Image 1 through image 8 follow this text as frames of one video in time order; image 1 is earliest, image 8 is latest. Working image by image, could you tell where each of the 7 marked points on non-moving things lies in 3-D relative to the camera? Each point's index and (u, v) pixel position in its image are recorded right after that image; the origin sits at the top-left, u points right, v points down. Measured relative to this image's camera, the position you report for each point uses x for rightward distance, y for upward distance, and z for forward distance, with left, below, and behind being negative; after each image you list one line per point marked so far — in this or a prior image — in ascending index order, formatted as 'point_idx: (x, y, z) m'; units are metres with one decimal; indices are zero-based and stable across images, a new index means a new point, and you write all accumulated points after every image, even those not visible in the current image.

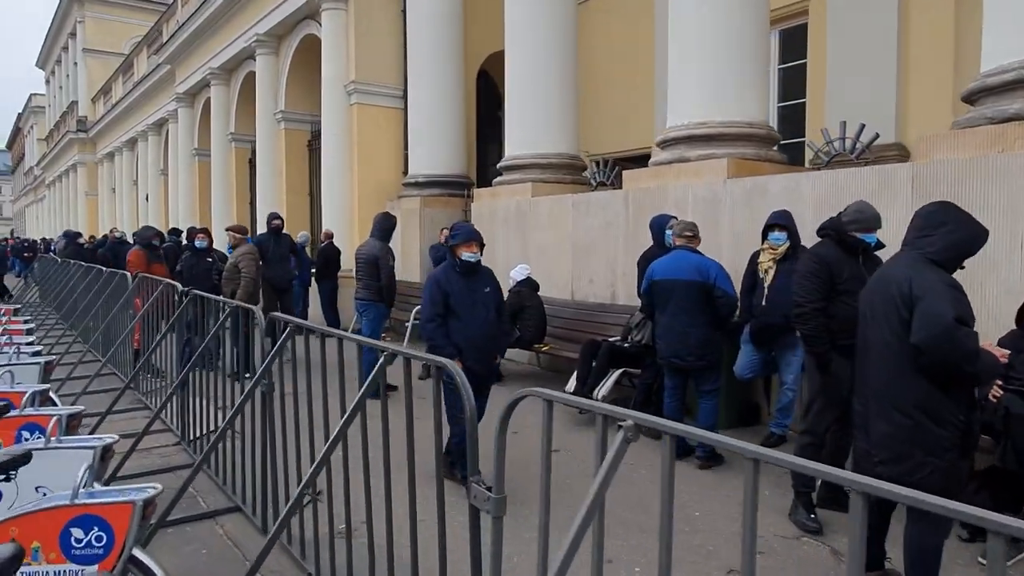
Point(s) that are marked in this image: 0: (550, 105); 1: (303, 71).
0: (+0.5, +2.3, +9.1) m
1: (-4.3, +4.4, +14.4) m
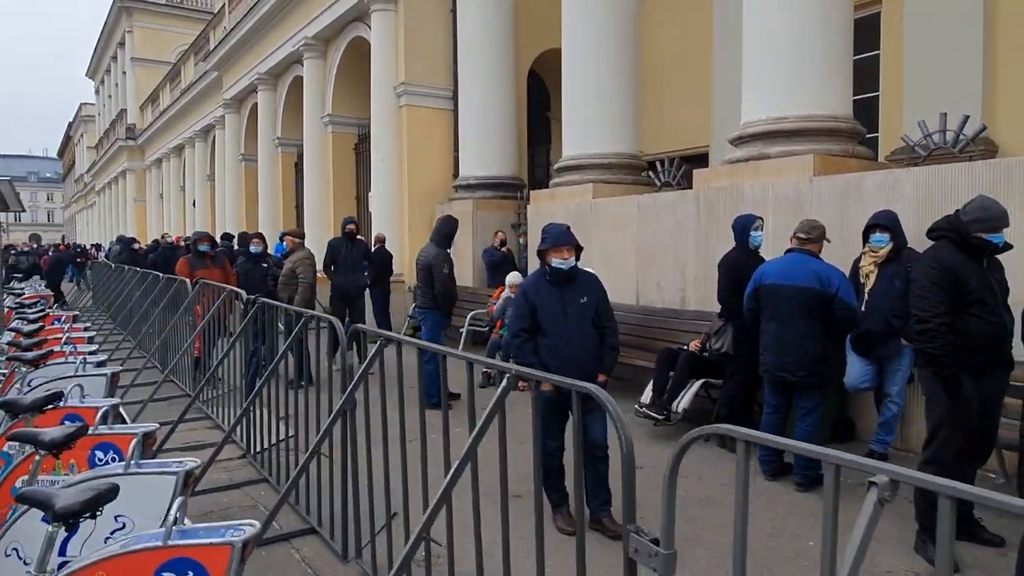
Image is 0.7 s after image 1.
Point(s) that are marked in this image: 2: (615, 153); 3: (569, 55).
0: (+1.2, +2.3, +8.8) m
1: (-3.3, +4.4, +14.3) m
2: (+1.3, +1.7, +8.7) m
3: (+0.8, +3.0, +9.0) m
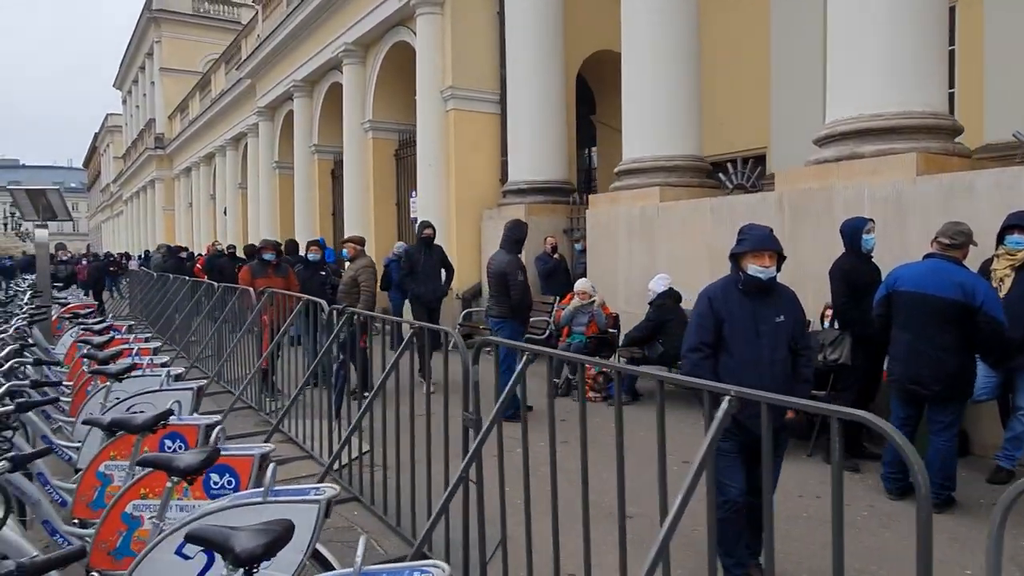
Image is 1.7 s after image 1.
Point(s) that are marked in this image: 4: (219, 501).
0: (+2.0, +2.2, +8.5) m
1: (-2.4, +4.2, +14.2) m
2: (+2.0, +1.6, +8.4) m
3: (+1.5, +2.9, +8.7) m
4: (-1.0, -0.8, +2.6) m
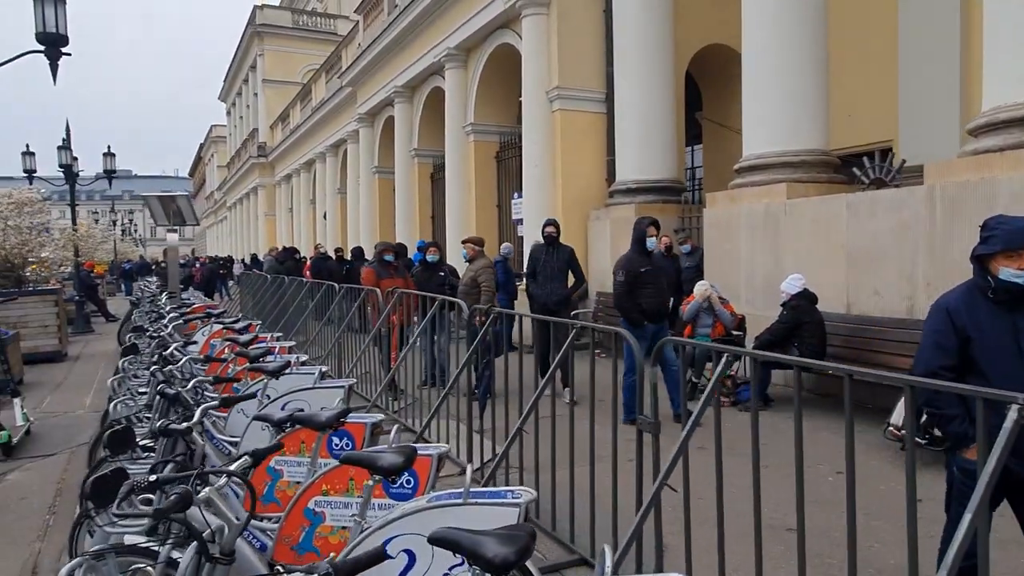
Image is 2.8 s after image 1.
0: (+3.3, +2.2, +8.1) m
1: (-0.4, +4.2, +14.3) m
2: (+3.4, +1.6, +8.0) m
3: (+2.9, +2.9, +8.4) m
4: (-0.3, -0.8, +2.6) m
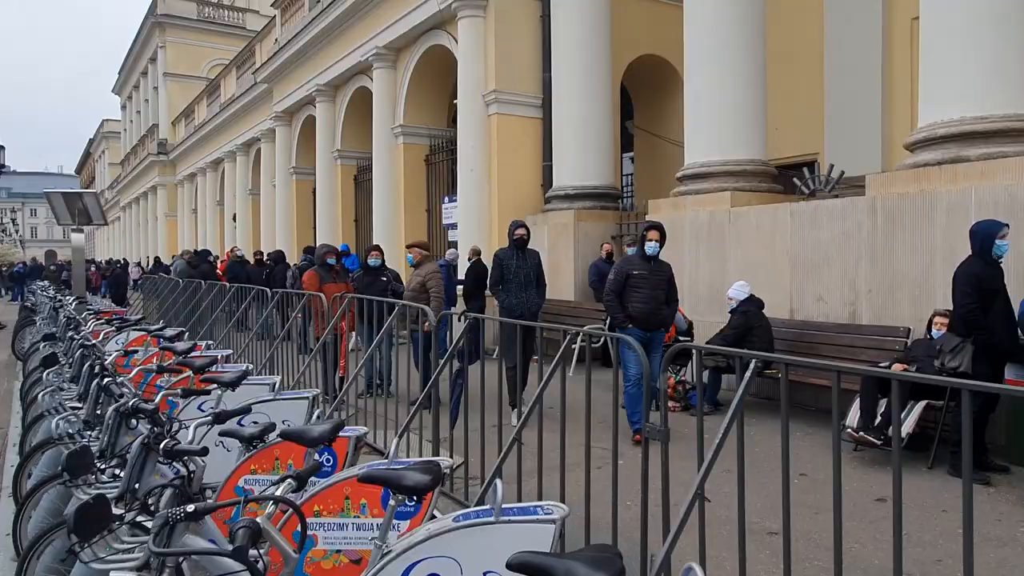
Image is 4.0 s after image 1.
0: (+2.7, +2.1, +8.4) m
1: (-1.8, +4.1, +14.0) m
2: (+2.8, +1.5, +8.3) m
3: (+2.2, +2.9, +8.6) m
4: (-0.2, -0.8, +2.4) m
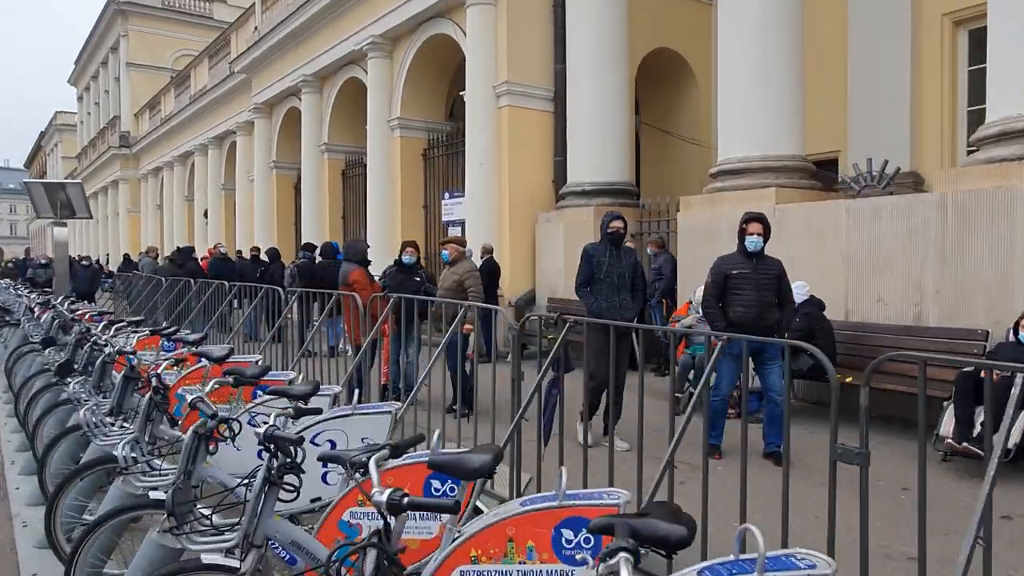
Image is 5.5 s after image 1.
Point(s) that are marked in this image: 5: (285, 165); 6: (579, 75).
0: (+3.1, +2.1, +8.1) m
1: (-1.7, +4.1, +13.4) m
2: (+3.1, +1.5, +8.0) m
3: (+2.6, +2.8, +8.3) m
4: (+0.4, -0.8, +1.9) m
5: (-6.3, +3.4, +19.5) m
6: (+1.0, +3.1, +10.3) m
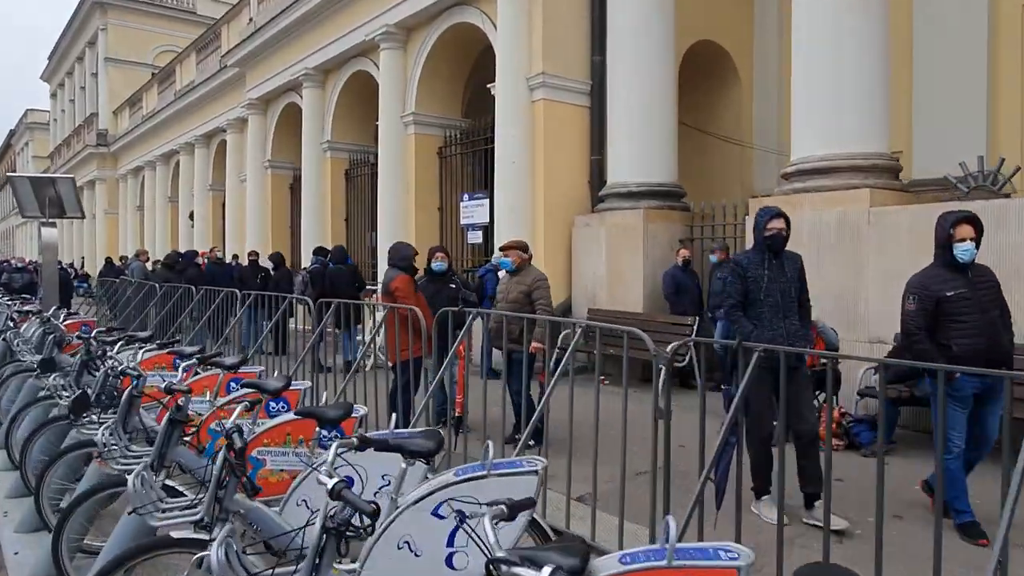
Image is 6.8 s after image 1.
0: (+3.6, +2.0, +7.3) m
1: (-1.3, +3.9, +12.6) m
2: (+3.7, +1.4, +7.2) m
3: (+3.1, +2.7, +7.5) m
4: (+1.2, -0.8, +1.1) m
5: (-6.1, +3.2, +18.4) m
6: (+1.5, +3.0, +9.5) m
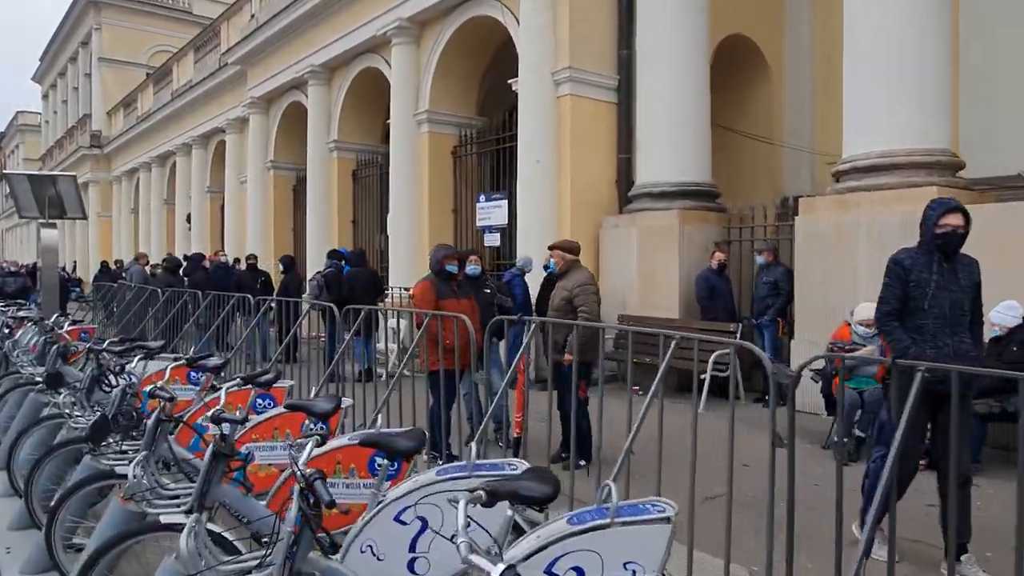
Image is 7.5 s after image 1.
0: (+4.0, +2.0, +6.9) m
1: (-1.0, +3.8, +12.1) m
2: (+4.1, +1.3, +6.8) m
3: (+3.5, +2.7, +7.1) m
4: (+1.6, -0.9, +0.6) m
5: (-5.8, +3.1, +17.9) m
6: (+1.9, +2.9, +9.0) m
